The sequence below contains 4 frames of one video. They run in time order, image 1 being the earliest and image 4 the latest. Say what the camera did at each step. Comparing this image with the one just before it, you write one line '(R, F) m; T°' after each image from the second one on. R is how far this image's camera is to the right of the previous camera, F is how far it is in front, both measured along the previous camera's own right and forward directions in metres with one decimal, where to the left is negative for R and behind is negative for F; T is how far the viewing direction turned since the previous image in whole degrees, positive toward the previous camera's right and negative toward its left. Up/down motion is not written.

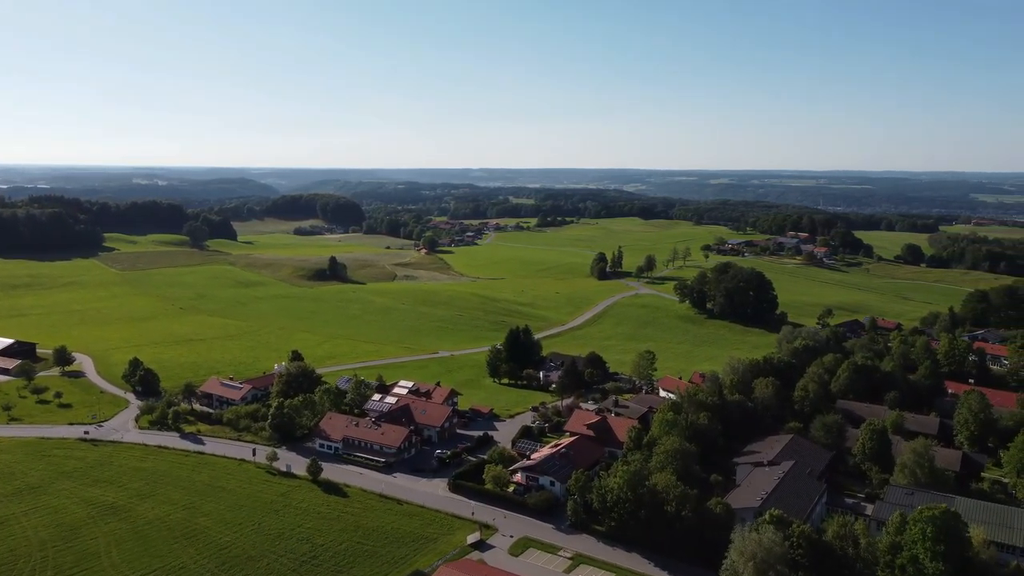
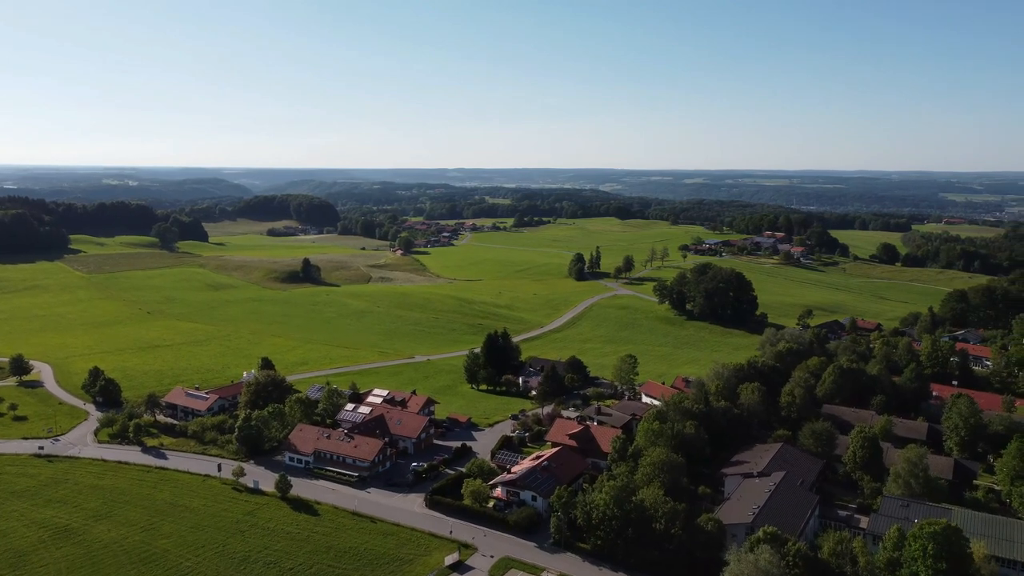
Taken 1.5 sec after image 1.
(-0.1, +1.7) m; +2°
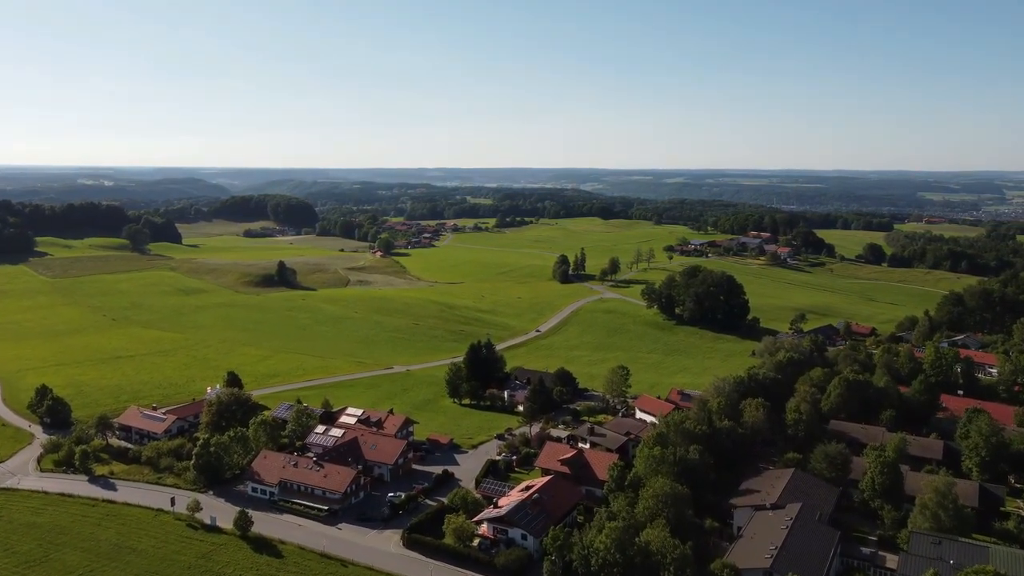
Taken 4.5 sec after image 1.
(-0.2, +3.4) m; +2°
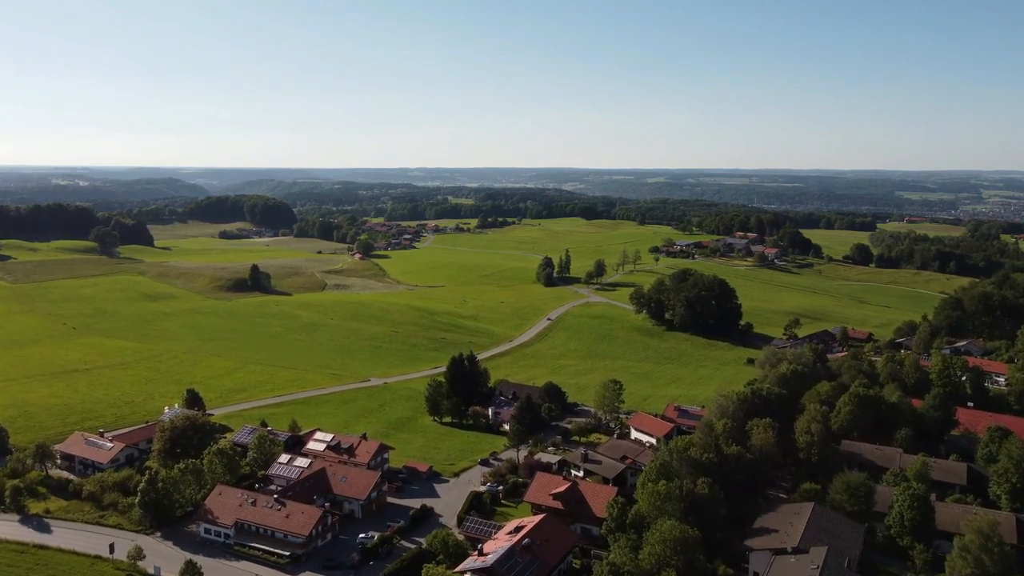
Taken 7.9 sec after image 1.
(-0.2, +3.7) m; +2°
